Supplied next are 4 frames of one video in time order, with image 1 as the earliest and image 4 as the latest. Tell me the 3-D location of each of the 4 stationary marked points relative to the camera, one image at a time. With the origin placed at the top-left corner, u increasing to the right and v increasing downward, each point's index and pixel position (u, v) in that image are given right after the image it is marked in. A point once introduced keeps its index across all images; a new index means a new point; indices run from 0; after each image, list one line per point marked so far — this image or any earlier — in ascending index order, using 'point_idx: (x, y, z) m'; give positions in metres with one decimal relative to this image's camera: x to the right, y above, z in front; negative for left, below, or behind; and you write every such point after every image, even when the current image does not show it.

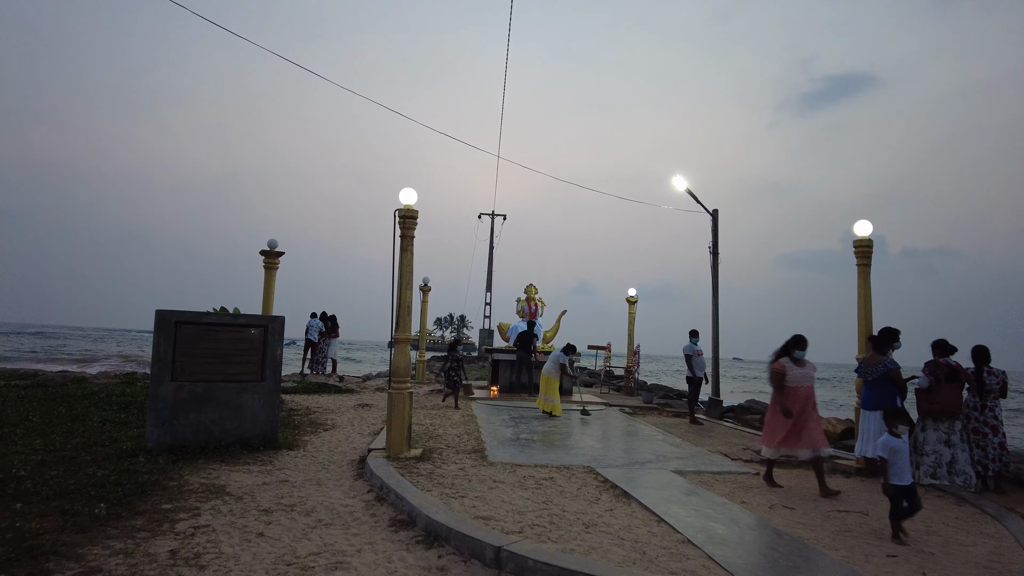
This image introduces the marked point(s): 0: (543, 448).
0: (+0.3, -1.6, +6.8) m
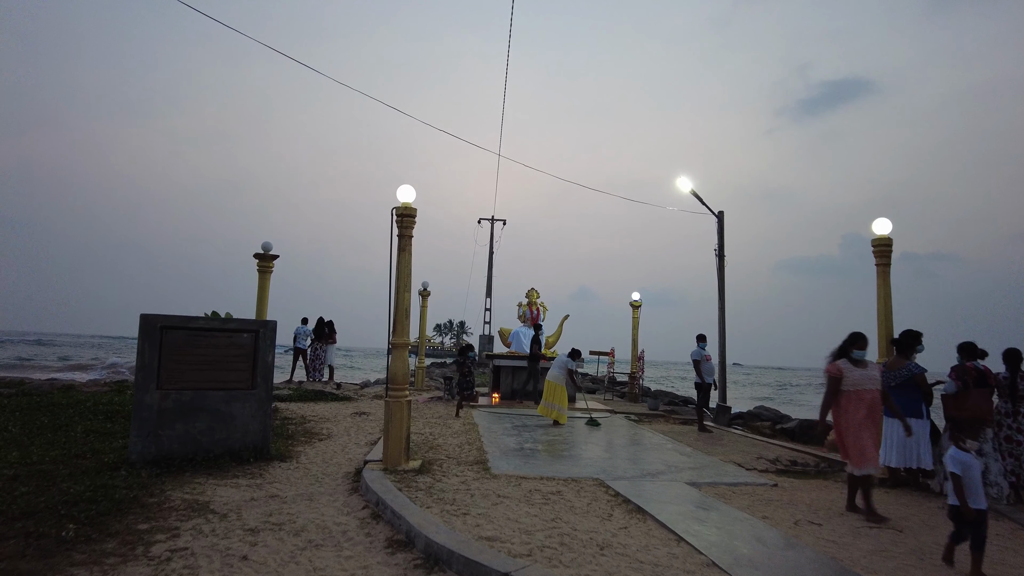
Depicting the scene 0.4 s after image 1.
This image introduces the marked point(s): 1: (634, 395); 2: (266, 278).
0: (+0.3, -1.7, +6.4) m
1: (+2.5, -2.2, +13.8) m
2: (-3.6, +0.1, +9.6) m
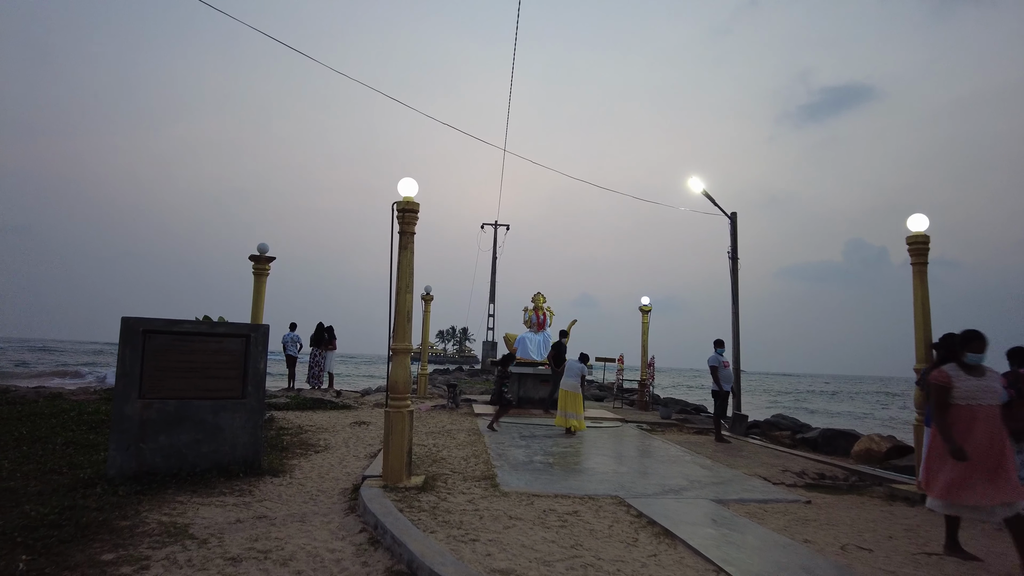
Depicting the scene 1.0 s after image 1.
0: (+0.4, -1.7, +6.0) m
1: (+2.6, -2.3, +13.3) m
2: (-3.5, +0.1, +9.2) m
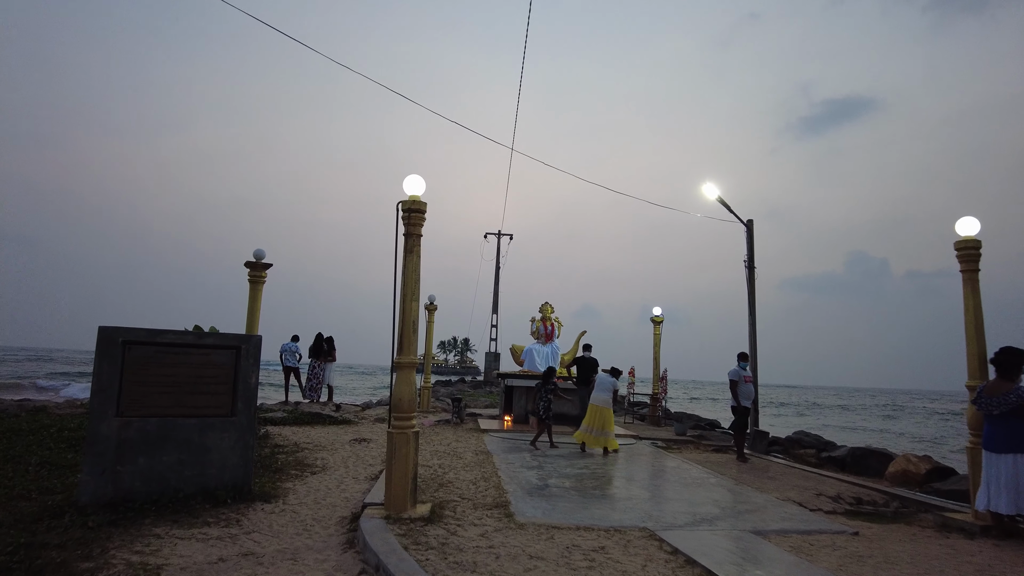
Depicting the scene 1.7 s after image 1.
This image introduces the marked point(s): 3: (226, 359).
0: (+0.6, -1.7, +5.5) m
1: (+2.8, -2.5, +12.8) m
2: (-3.3, 0.0, +8.7) m
3: (-2.3, -0.6, +5.3) m
